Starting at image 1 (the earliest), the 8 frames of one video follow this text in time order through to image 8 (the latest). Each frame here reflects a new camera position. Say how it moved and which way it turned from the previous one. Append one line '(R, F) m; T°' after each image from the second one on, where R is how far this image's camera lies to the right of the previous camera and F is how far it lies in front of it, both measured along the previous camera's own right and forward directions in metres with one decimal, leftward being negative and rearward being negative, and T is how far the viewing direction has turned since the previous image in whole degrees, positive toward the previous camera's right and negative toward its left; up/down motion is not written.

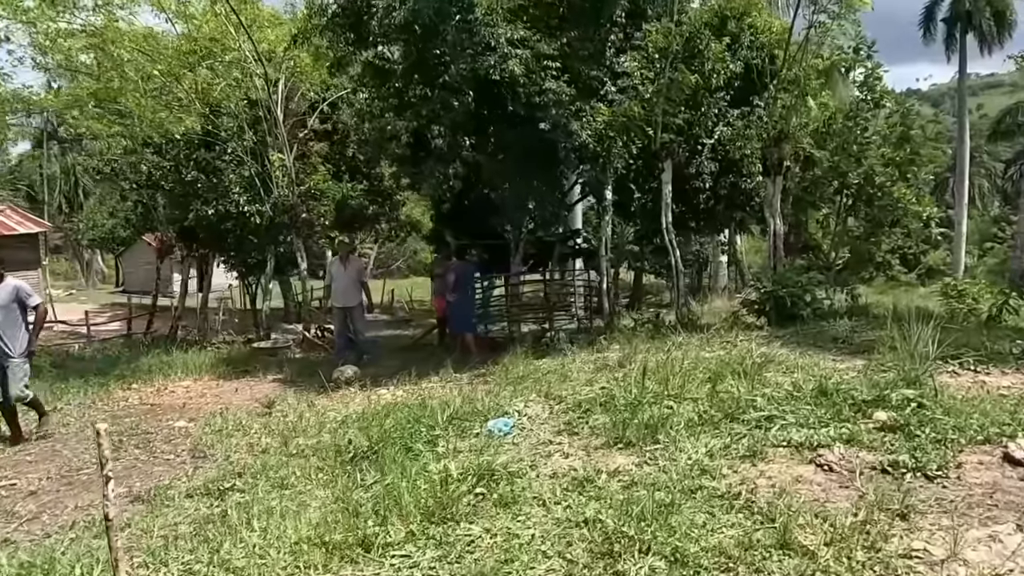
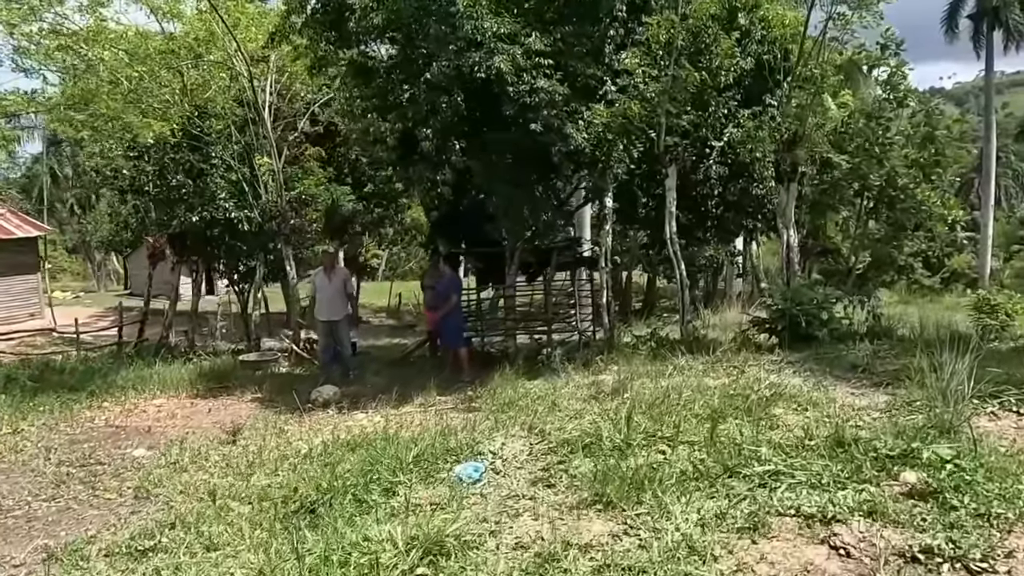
(+0.4, +0.8) m; -1°
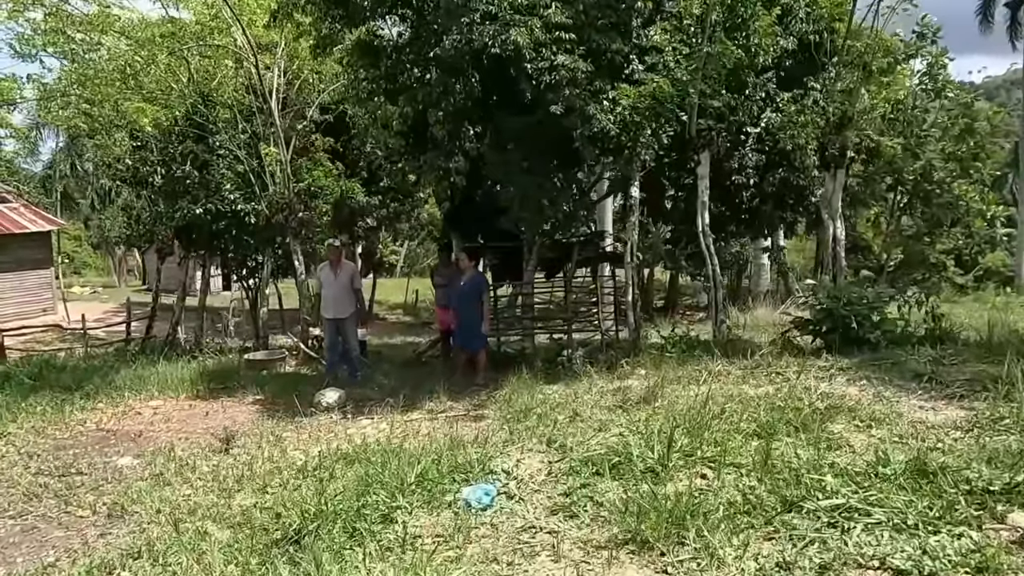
(0.0, +0.8) m; -2°
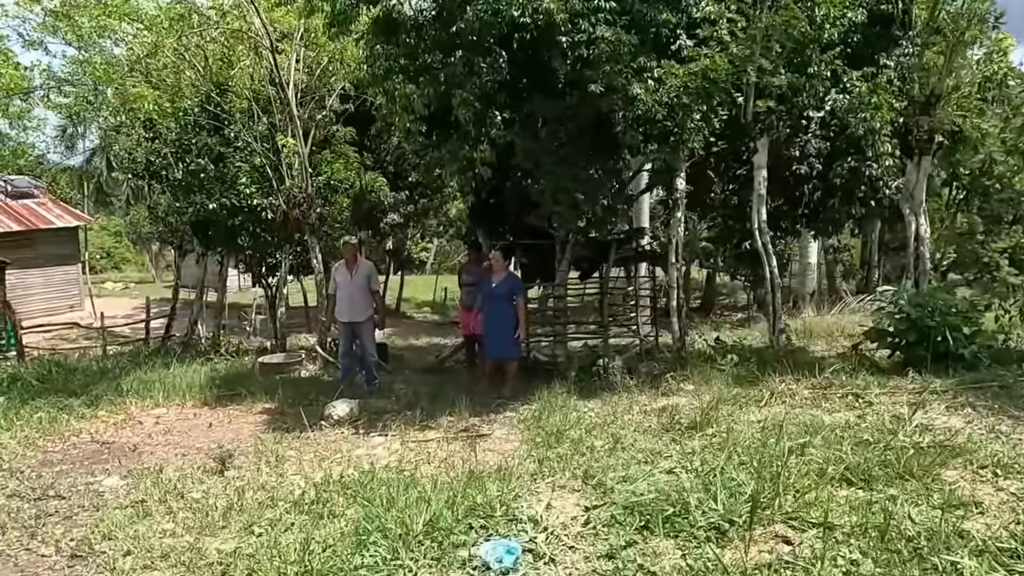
(0.0, +0.9) m; -3°
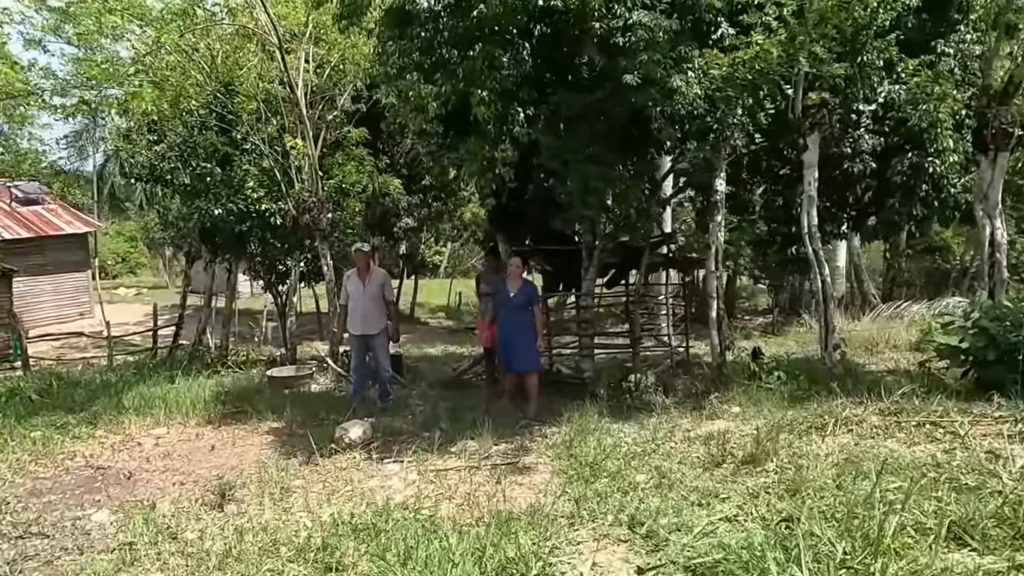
(-0.1, +0.7) m; -1°
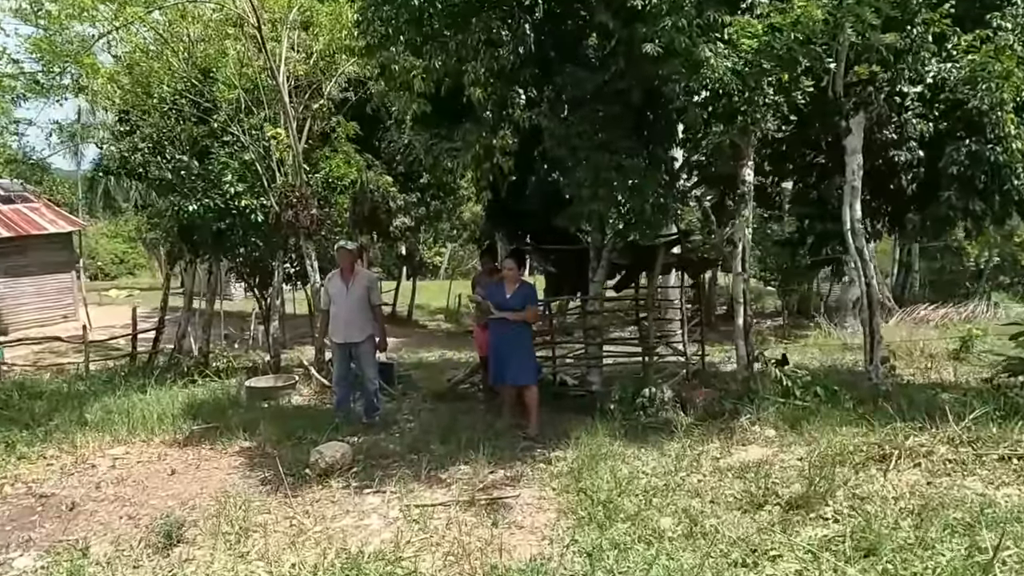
(0.0, +0.9) m; 0°
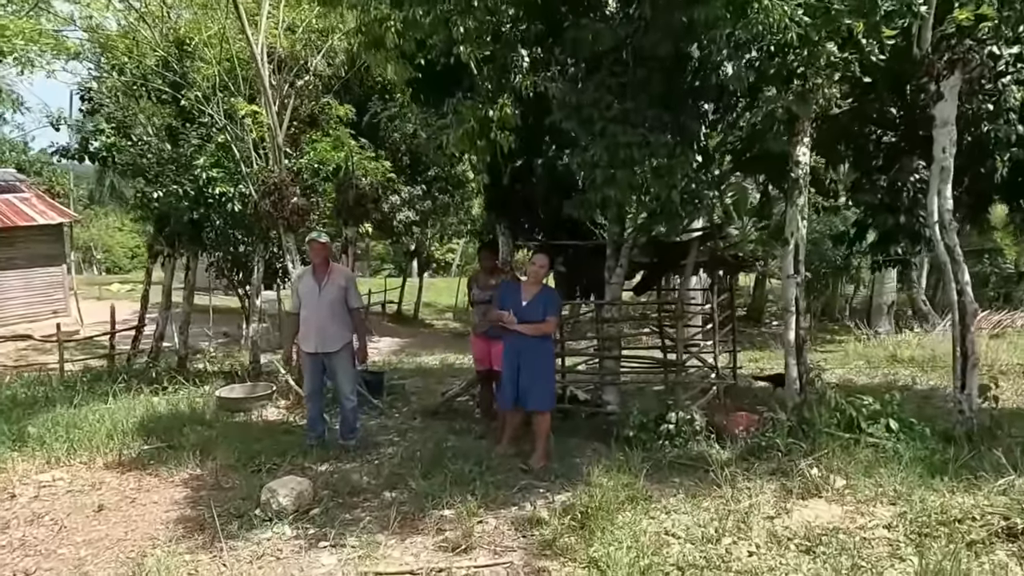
(+0.1, +1.3) m; -1°
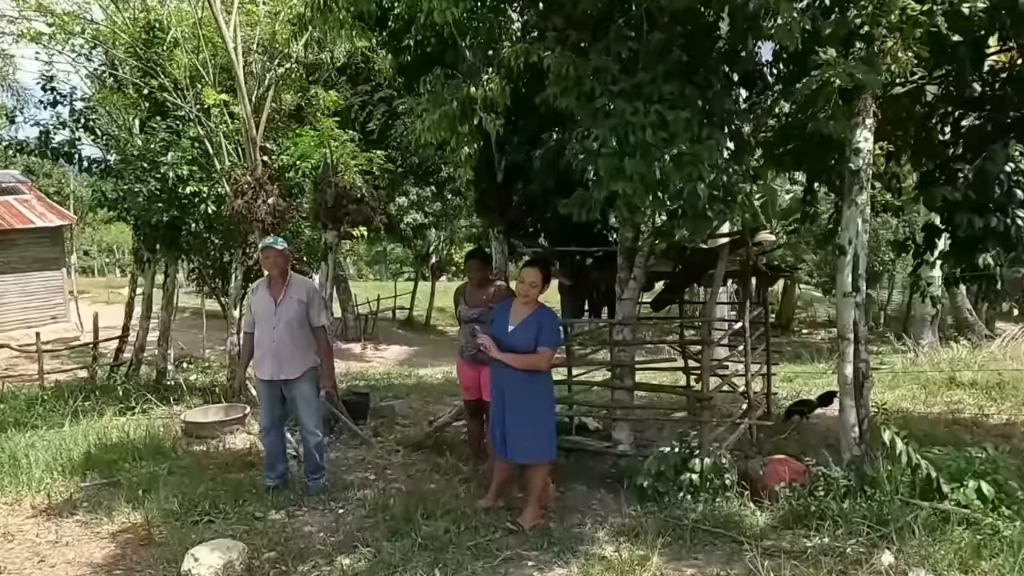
(+0.3, +1.1) m; -2°
